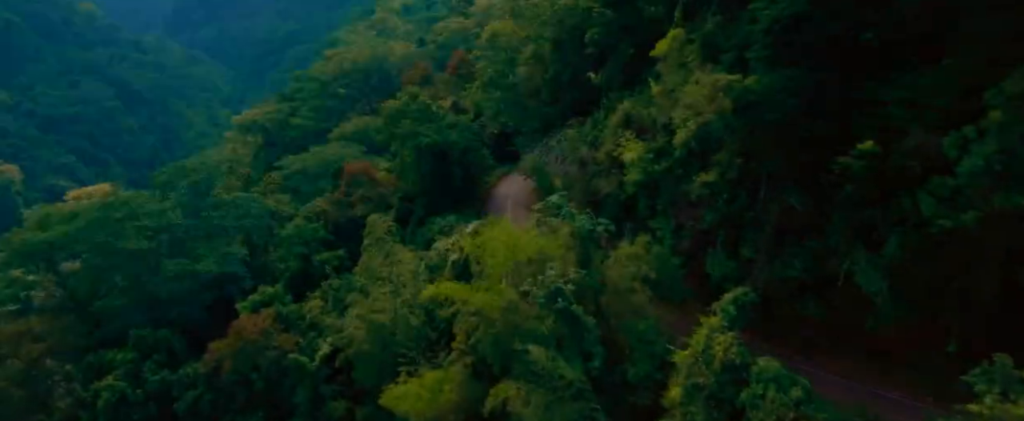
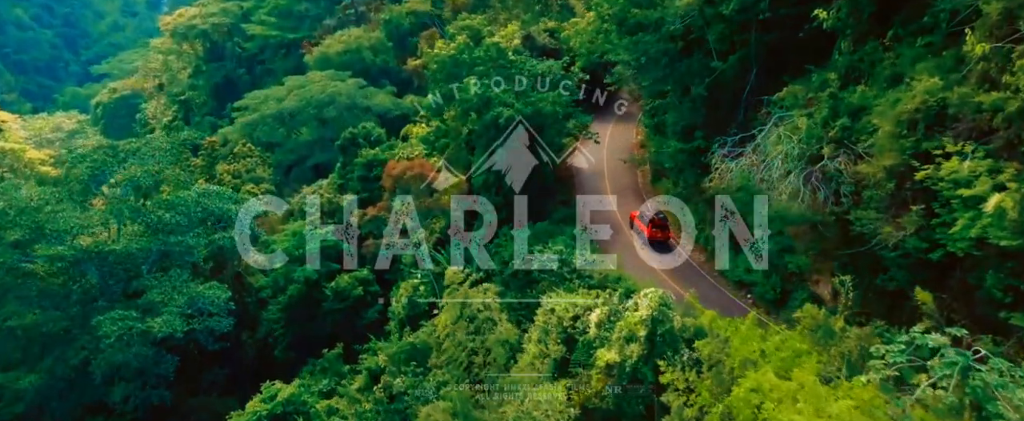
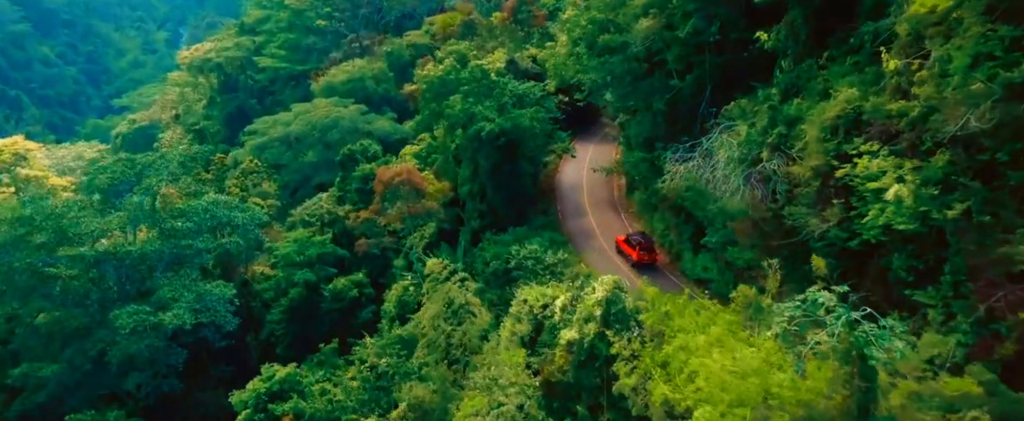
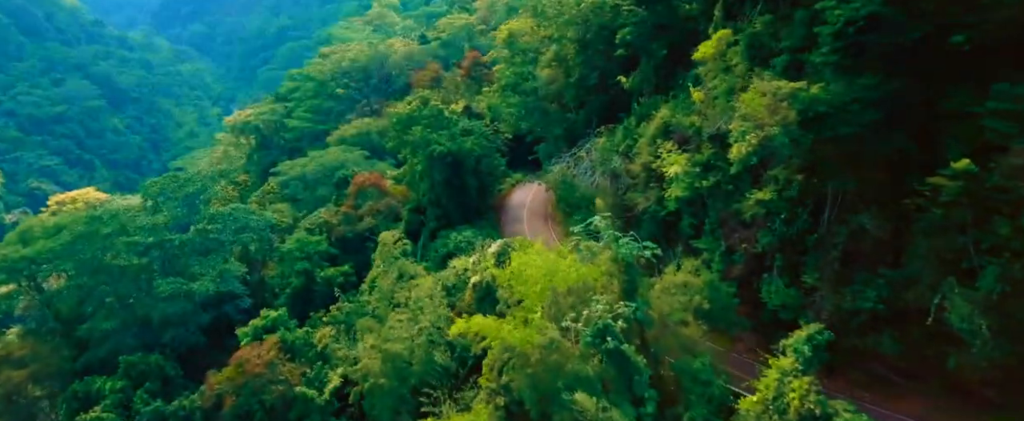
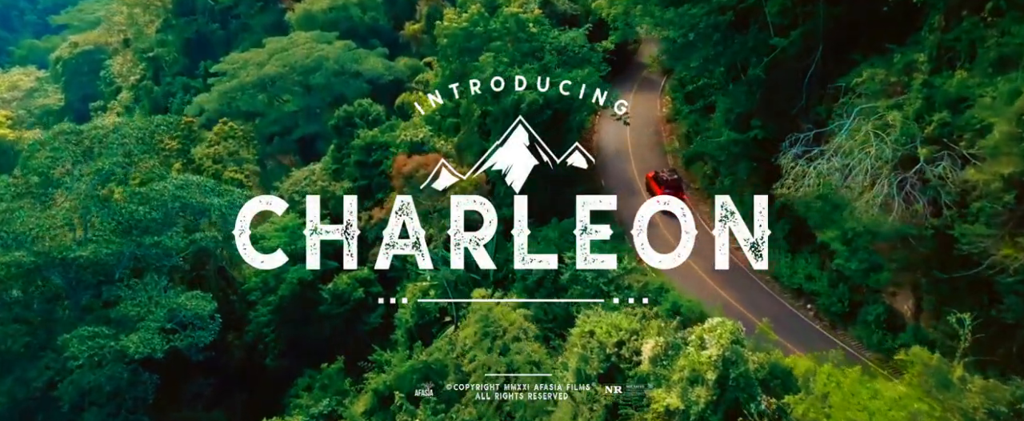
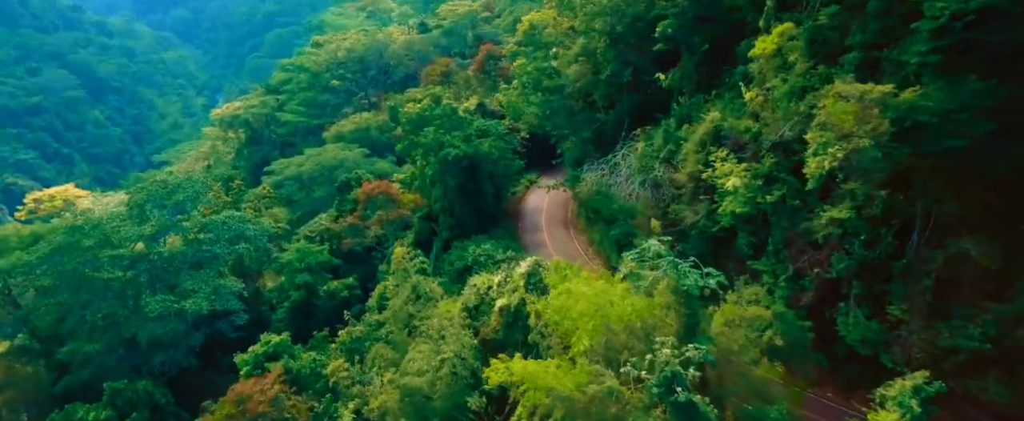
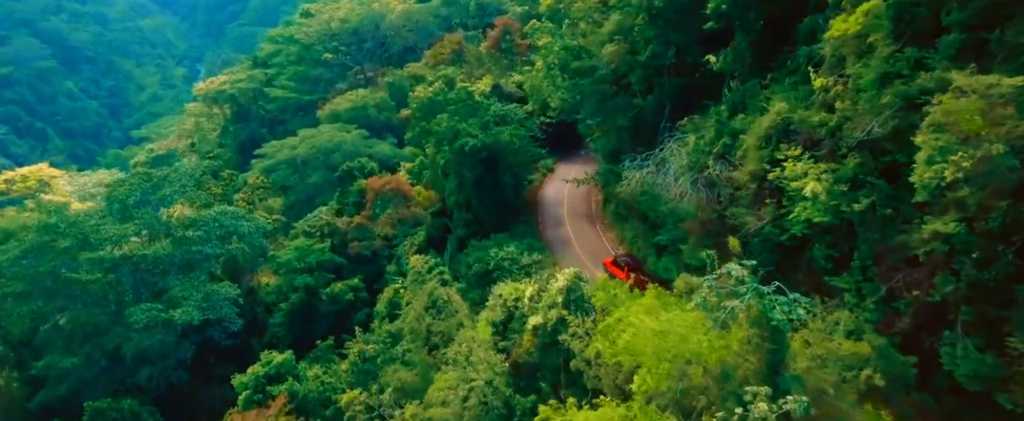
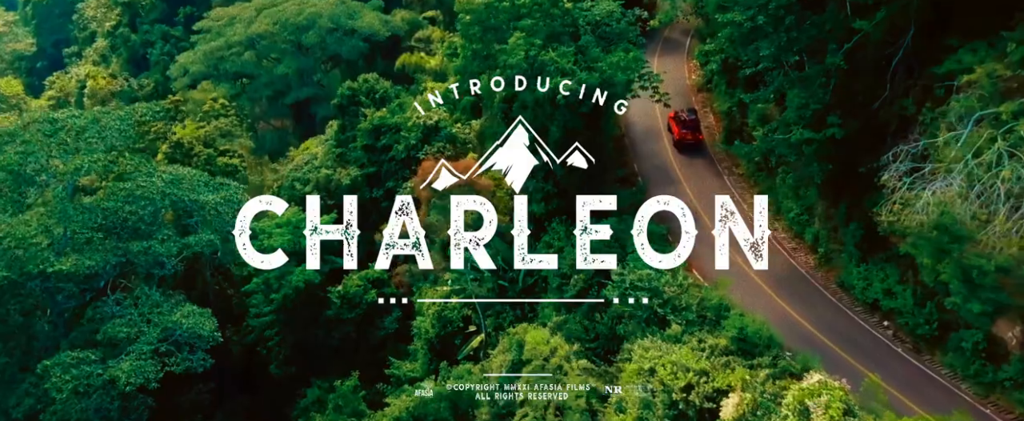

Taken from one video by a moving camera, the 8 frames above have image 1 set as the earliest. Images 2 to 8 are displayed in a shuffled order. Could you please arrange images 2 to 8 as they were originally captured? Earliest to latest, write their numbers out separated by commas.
4, 6, 7, 3, 2, 5, 8
